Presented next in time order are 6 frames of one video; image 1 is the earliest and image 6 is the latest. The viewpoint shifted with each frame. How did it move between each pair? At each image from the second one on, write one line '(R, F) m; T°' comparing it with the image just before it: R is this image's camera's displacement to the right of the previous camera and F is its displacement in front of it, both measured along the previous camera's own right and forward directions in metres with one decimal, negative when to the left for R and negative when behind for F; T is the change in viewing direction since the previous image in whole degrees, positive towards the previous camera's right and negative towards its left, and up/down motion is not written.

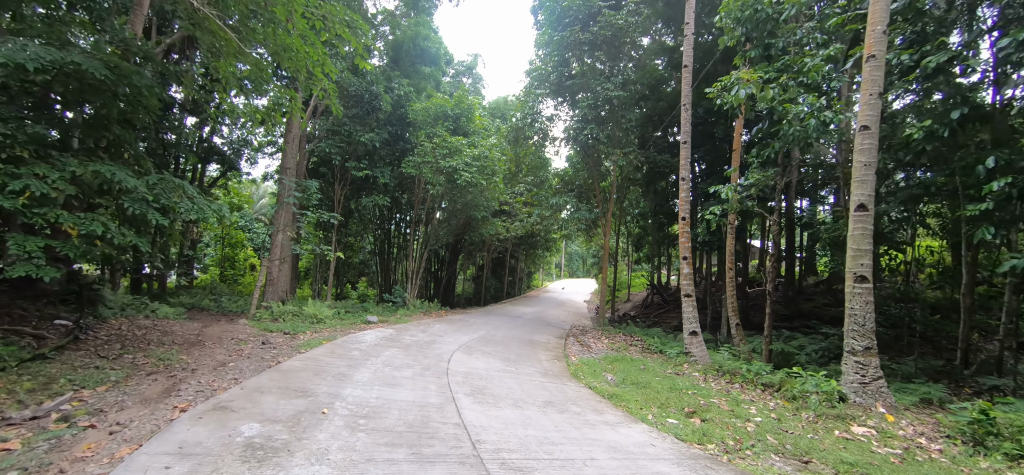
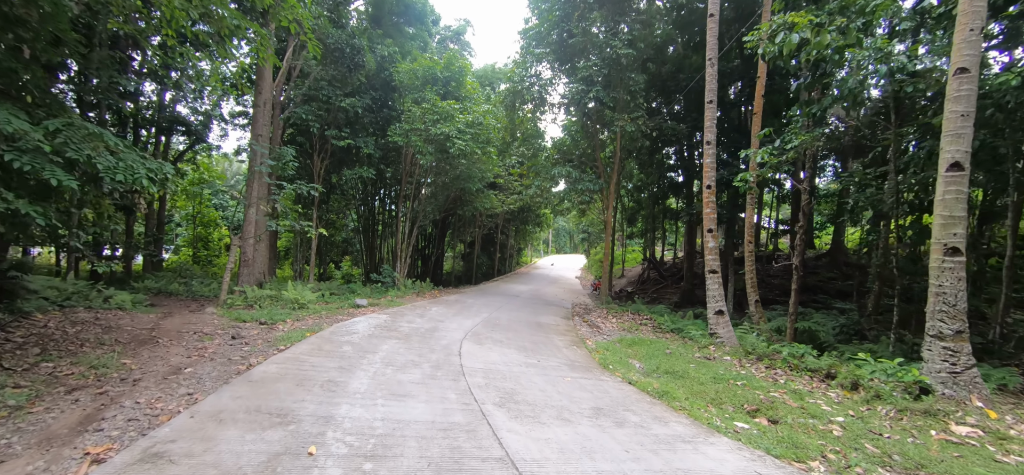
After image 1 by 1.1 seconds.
(-0.4, +0.9) m; +2°
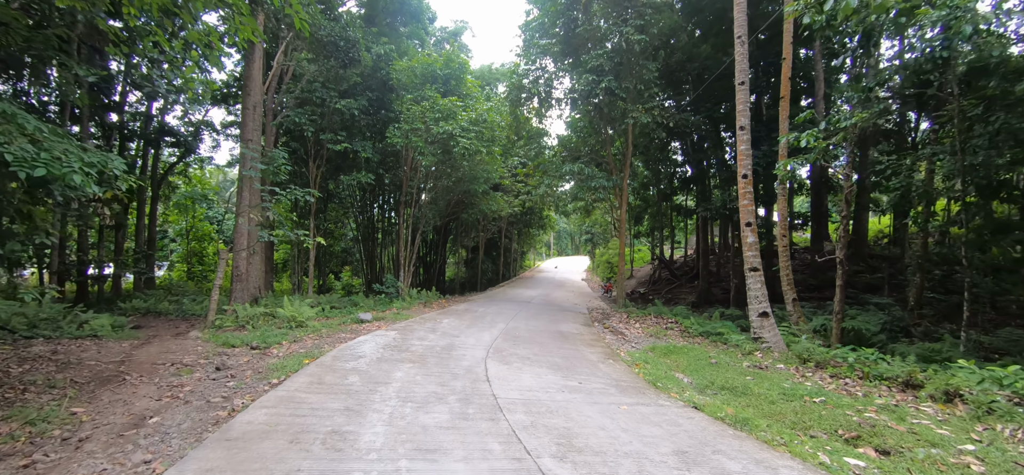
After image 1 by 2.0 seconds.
(-0.3, +0.7) m; 0°
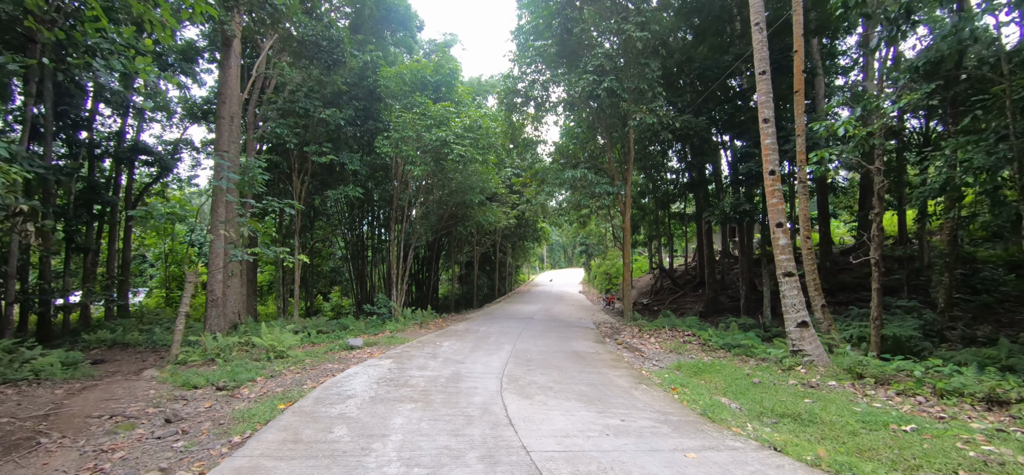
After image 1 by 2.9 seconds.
(-0.2, +0.7) m; +1°
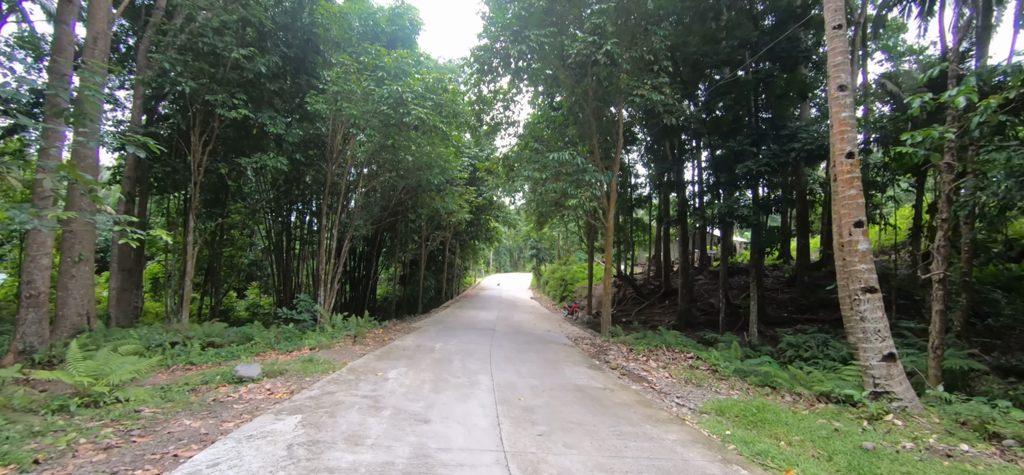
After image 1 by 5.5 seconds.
(-0.5, +2.0) m; +7°
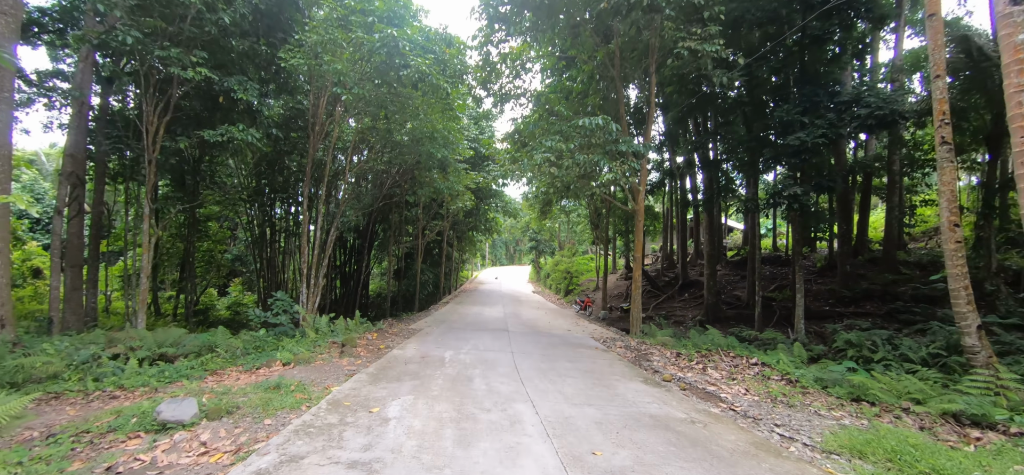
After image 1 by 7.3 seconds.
(-0.4, +1.4) m; +1°
